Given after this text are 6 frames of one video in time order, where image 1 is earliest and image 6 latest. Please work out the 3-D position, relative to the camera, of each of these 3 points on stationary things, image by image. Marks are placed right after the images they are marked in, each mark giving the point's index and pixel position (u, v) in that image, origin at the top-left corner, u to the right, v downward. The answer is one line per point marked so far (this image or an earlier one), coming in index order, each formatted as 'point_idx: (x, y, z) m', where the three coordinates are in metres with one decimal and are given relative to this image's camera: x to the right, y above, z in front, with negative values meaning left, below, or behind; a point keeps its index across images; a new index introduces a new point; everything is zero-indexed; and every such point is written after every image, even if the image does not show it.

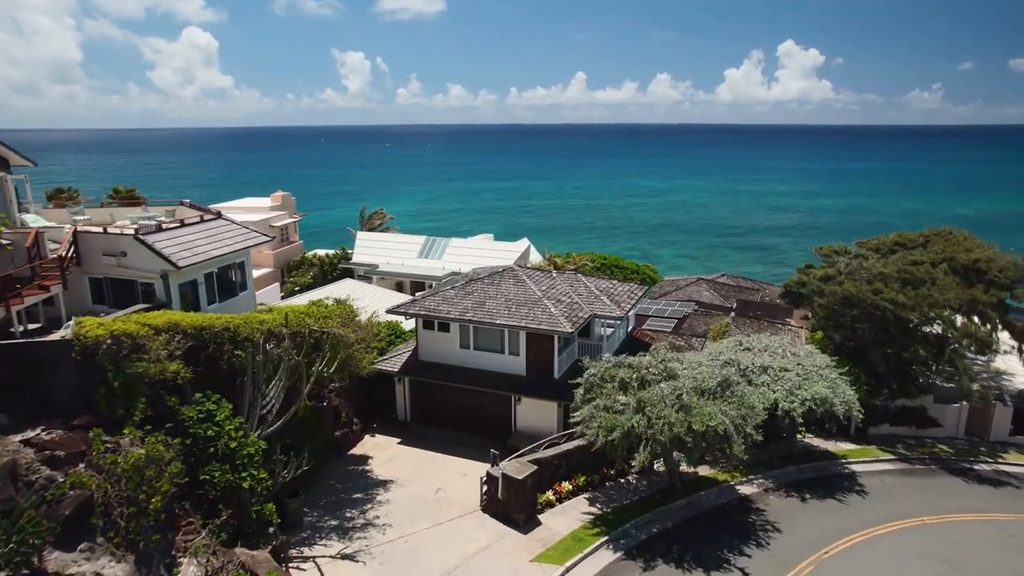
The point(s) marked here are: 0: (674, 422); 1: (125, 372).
0: (+4.9, -4.1, +19.4) m
1: (-9.4, -2.0, +15.6) m
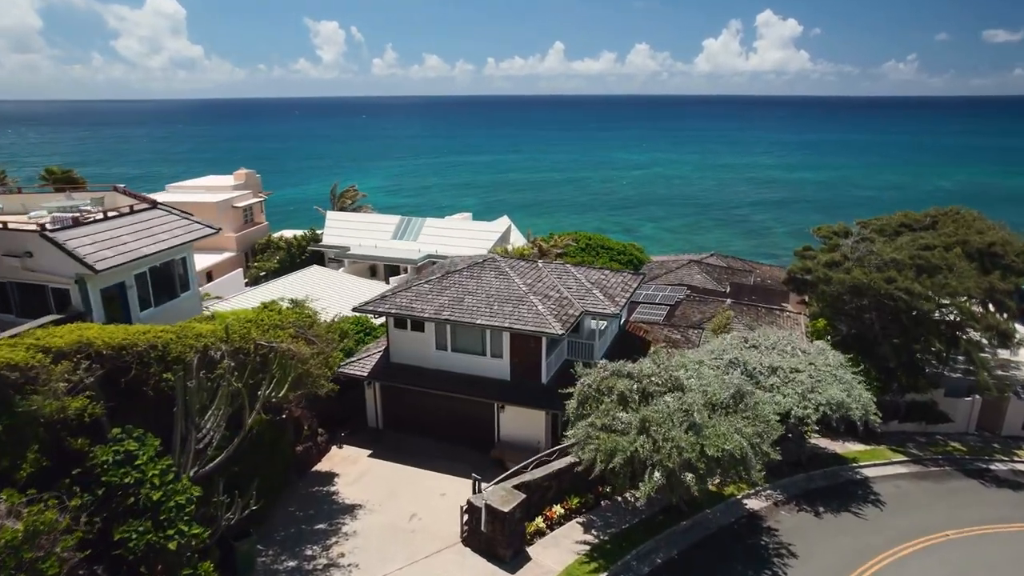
0: (+4.5, -4.1, +16.8) m
1: (-9.7, -2.4, +12.5) m
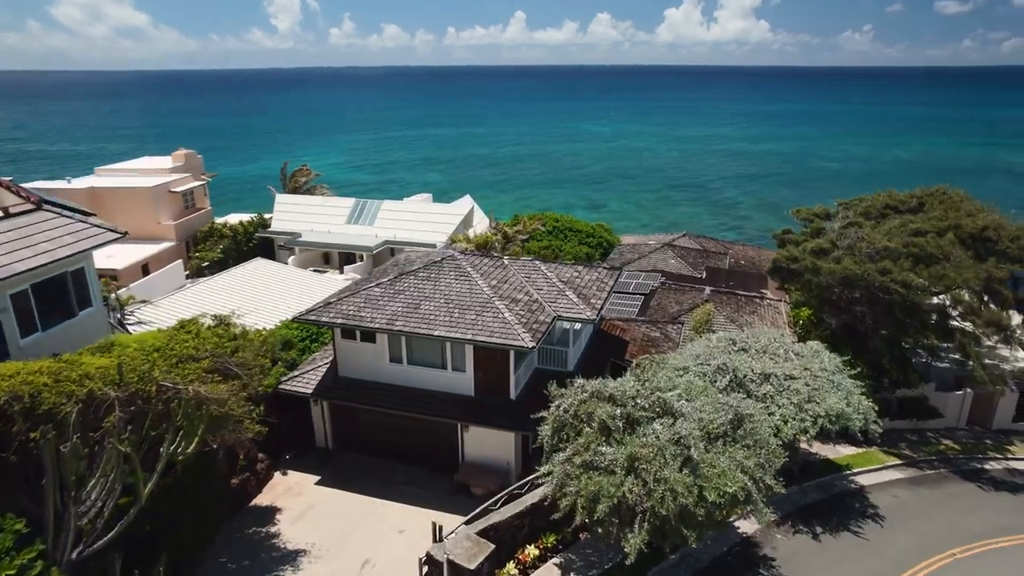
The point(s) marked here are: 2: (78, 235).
0: (+3.7, -4.5, +14.3) m
1: (-10.2, -3.2, +9.2) m
2: (-12.1, +1.5, +18.0) m
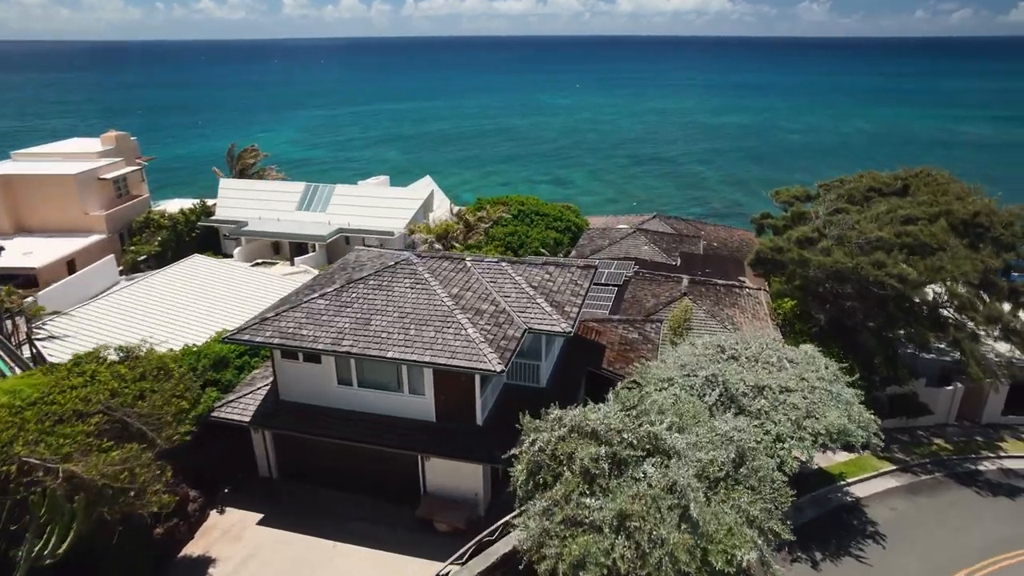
0: (+3.1, -5.0, +12.1) m
1: (-10.5, -4.2, +6.1) m
2: (-12.9, +0.8, +14.7) m
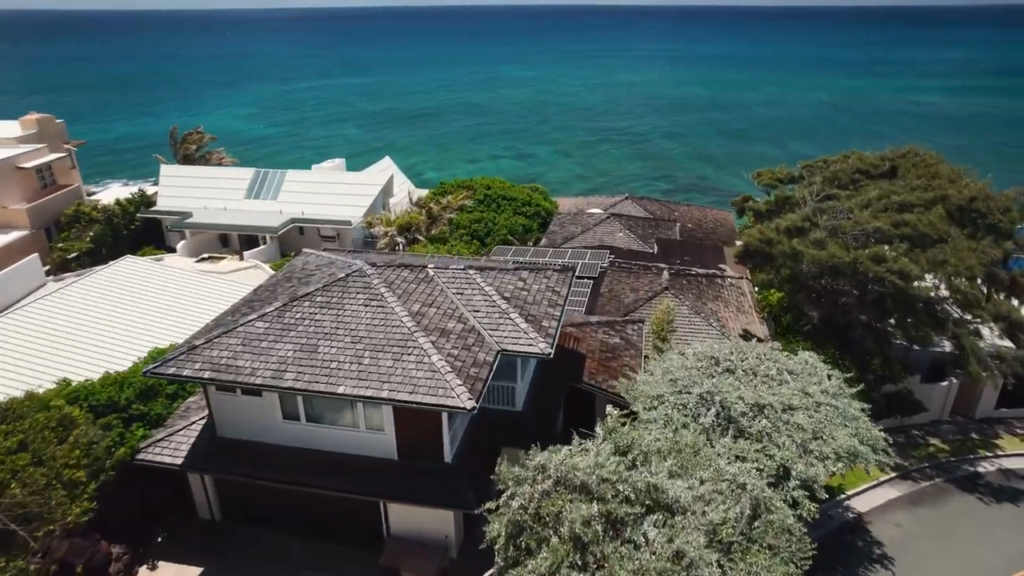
0: (+2.8, -5.6, +10.0) m
1: (-10.5, -5.4, +3.3) m
2: (-13.5, -0.1, +11.5) m
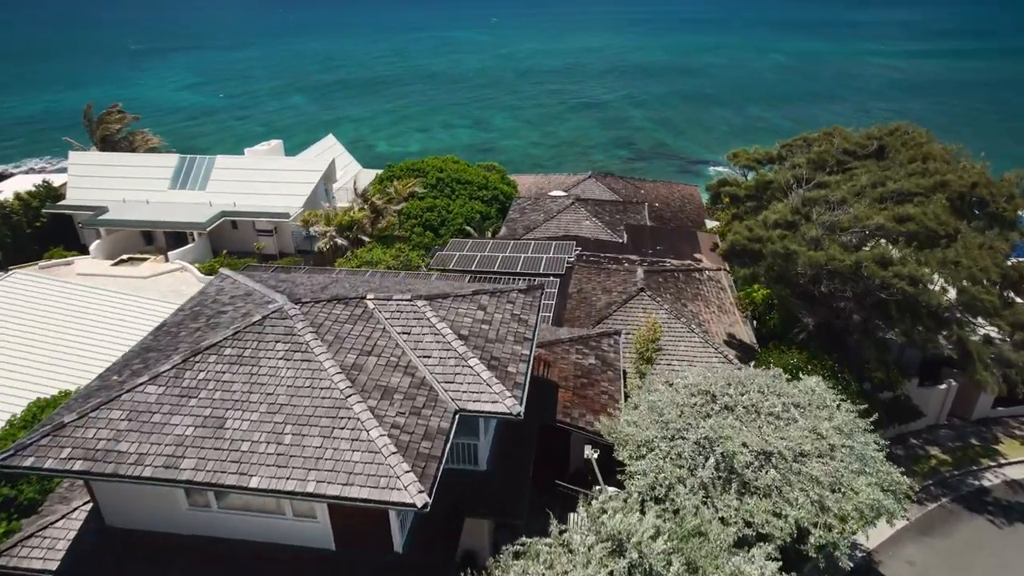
0: (+2.5, -6.7, +7.2) m
1: (-10.3, -7.4, -0.2) m
2: (-14.0, -1.8, +7.5) m
